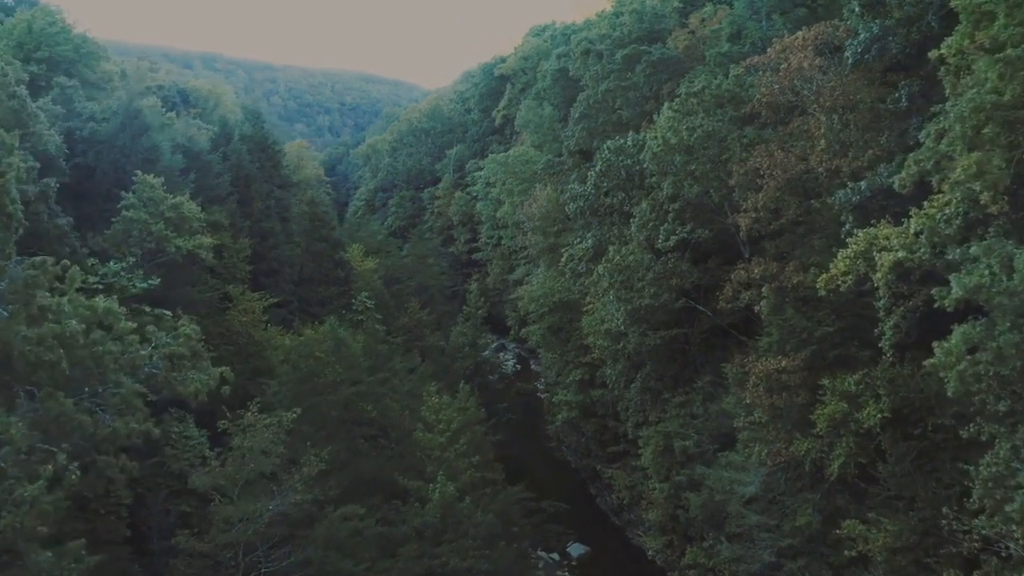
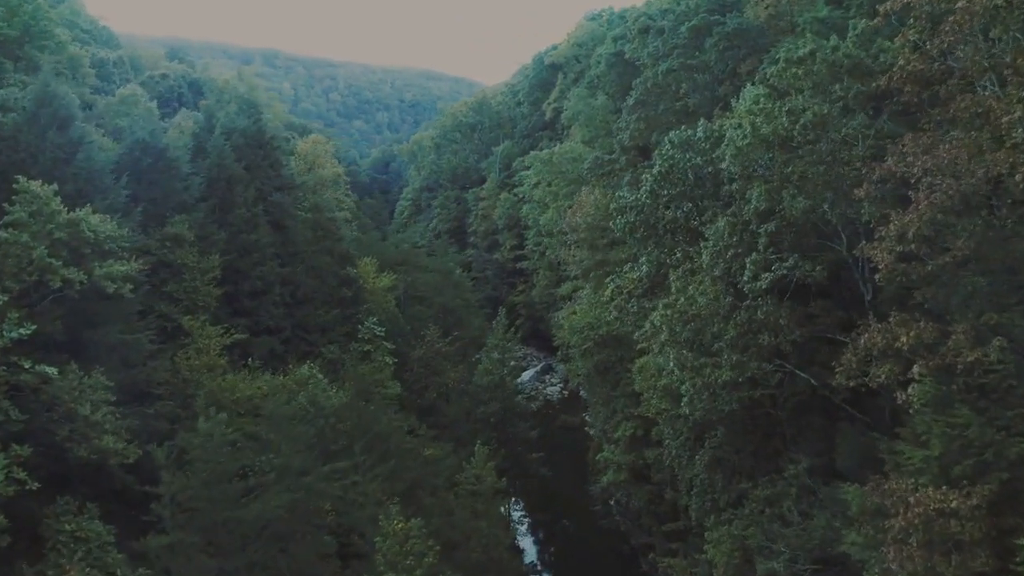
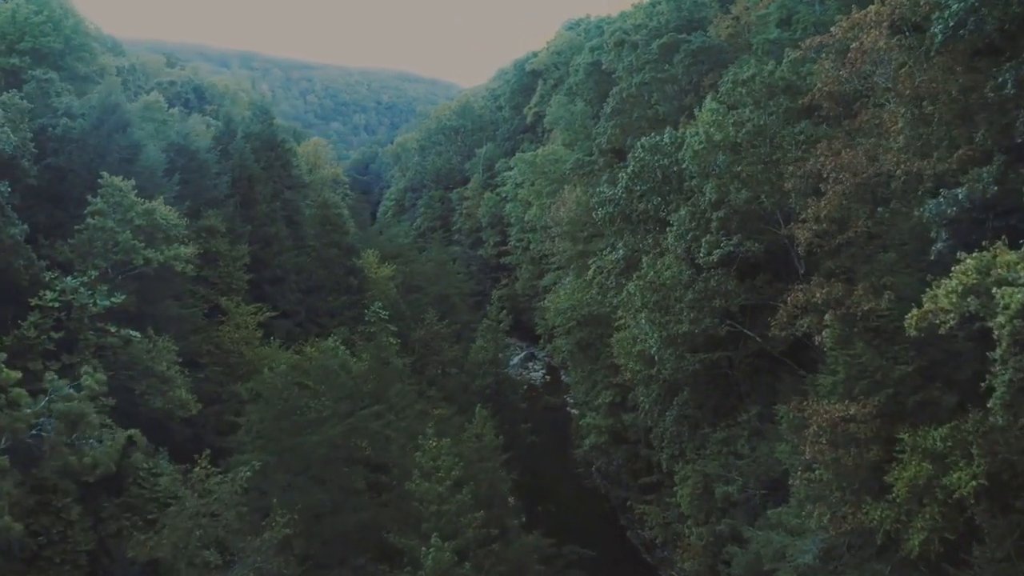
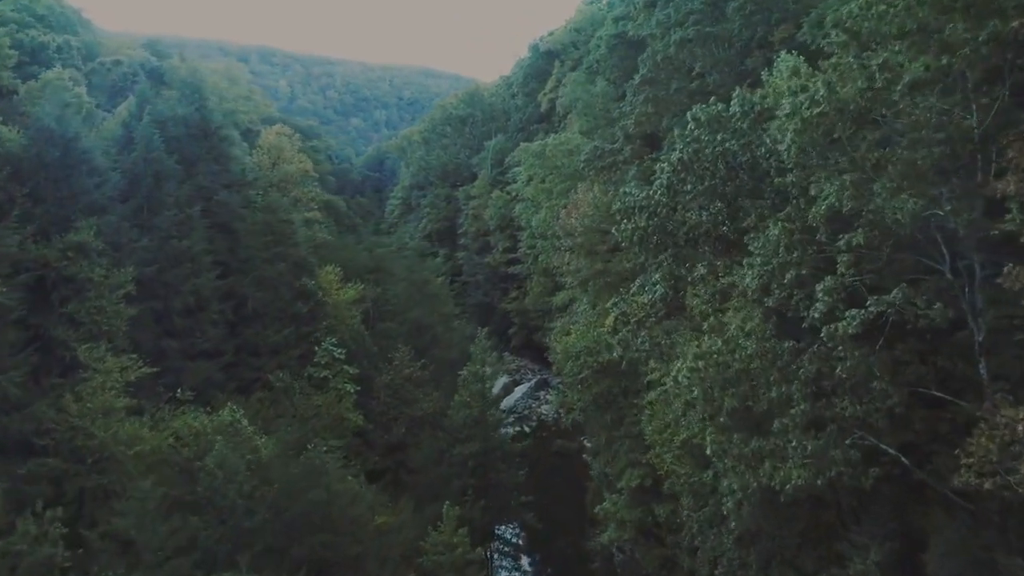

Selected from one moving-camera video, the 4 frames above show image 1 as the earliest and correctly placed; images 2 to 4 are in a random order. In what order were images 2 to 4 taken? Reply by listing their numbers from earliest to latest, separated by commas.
3, 2, 4
